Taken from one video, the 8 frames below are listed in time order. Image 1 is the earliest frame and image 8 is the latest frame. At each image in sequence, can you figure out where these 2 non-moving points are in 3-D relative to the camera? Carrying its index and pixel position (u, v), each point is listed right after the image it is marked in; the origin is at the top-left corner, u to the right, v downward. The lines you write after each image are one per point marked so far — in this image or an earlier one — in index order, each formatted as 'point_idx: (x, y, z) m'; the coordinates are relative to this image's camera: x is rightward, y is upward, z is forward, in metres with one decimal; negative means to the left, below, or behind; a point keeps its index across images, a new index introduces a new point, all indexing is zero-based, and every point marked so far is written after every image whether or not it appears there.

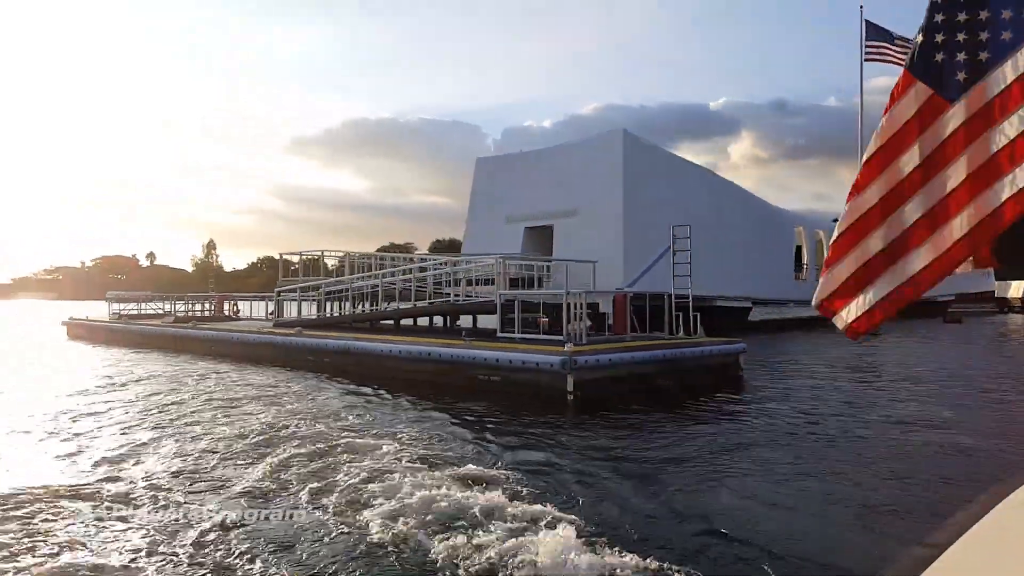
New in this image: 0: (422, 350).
0: (-1.1, -0.7, +7.9) m
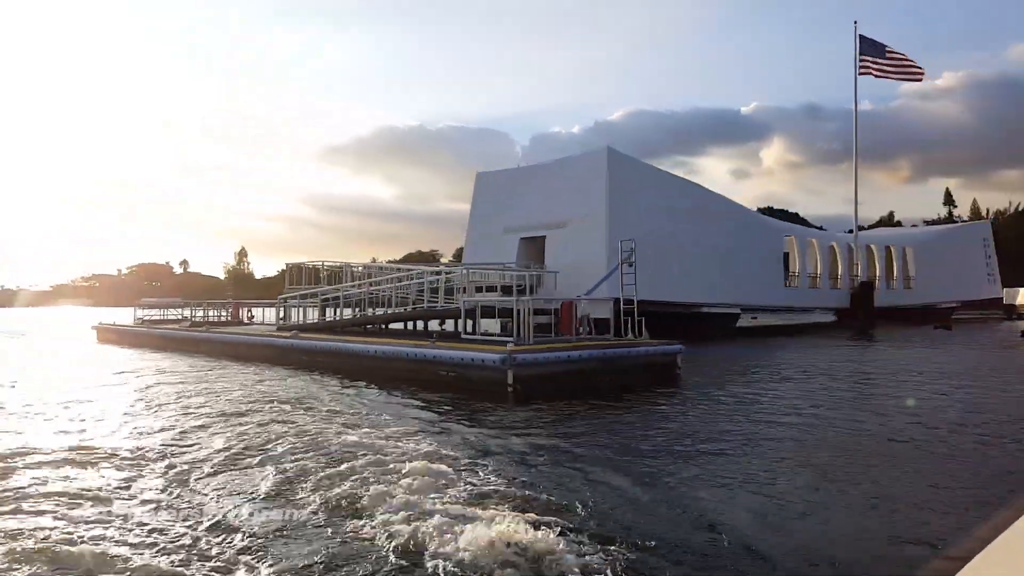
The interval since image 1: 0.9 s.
0: (-1.6, -0.8, +8.9) m
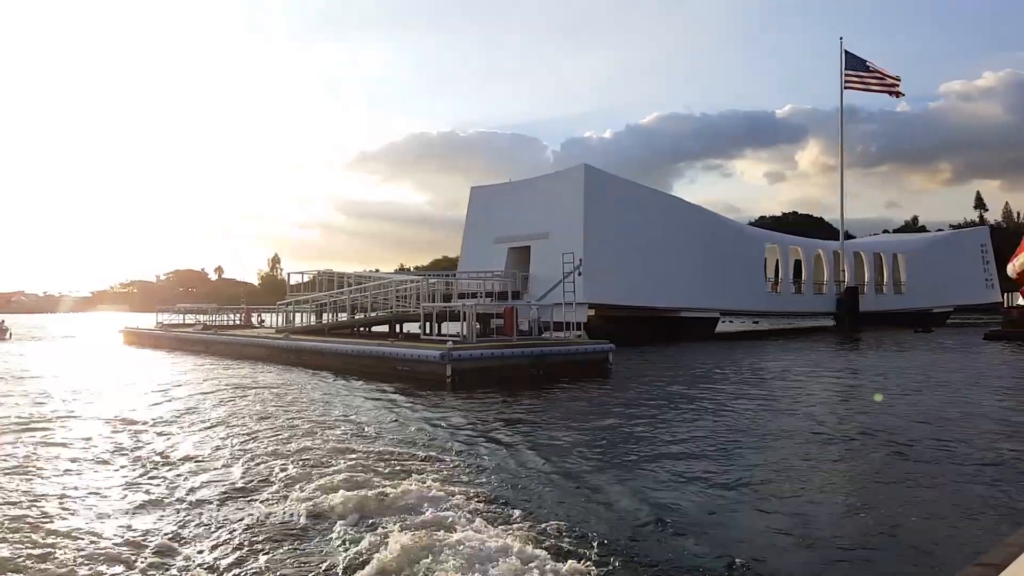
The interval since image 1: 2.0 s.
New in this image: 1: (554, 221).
0: (-2.2, -0.9, +10.3) m
1: (+1.1, +1.7, +18.0) m
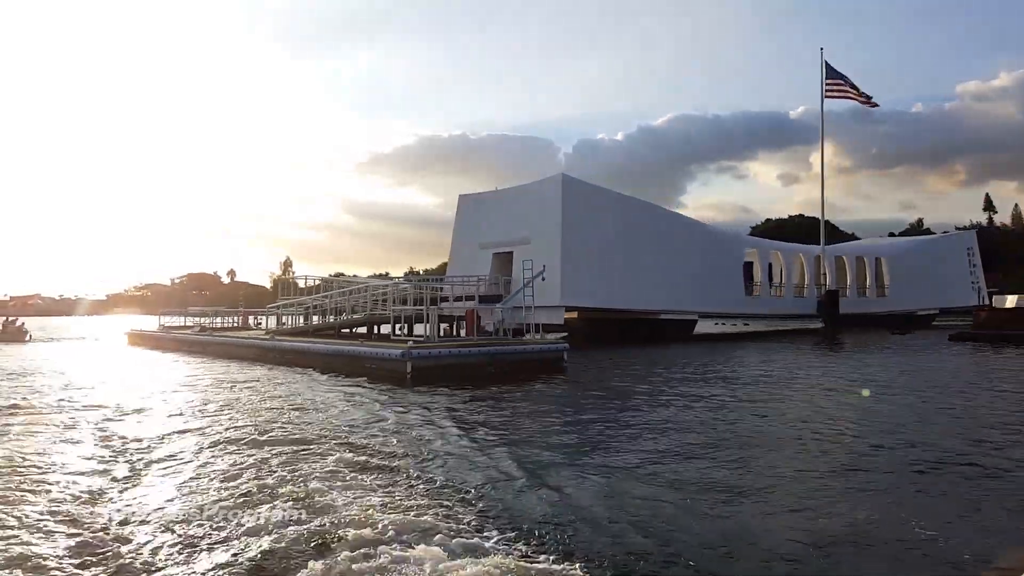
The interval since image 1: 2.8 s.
0: (-2.8, -1.0, +11.1) m
1: (+0.6, +1.6, +18.9) m
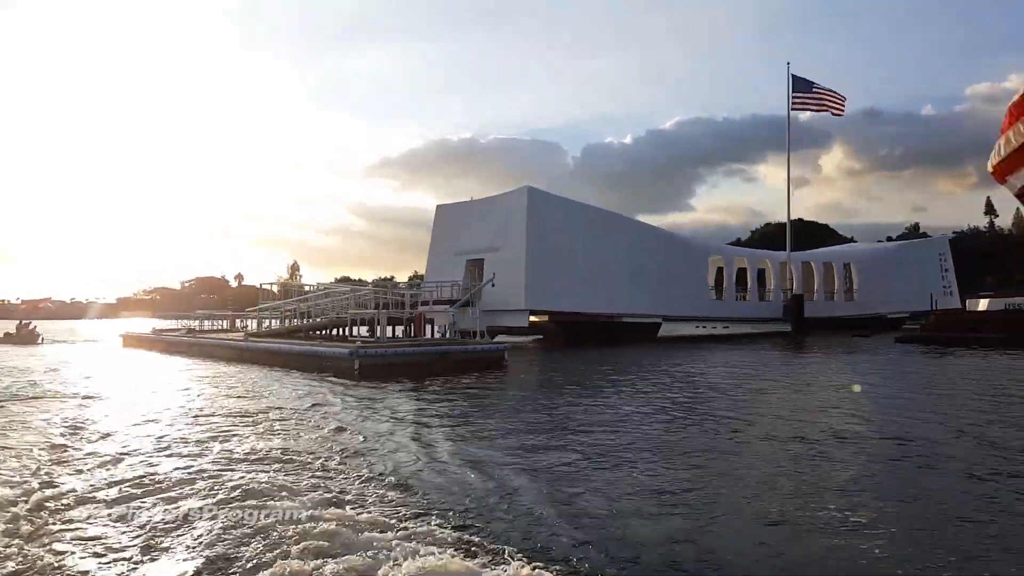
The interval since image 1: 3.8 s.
0: (-3.8, -1.1, +12.3) m
1: (-0.3, +1.5, +20.0) m
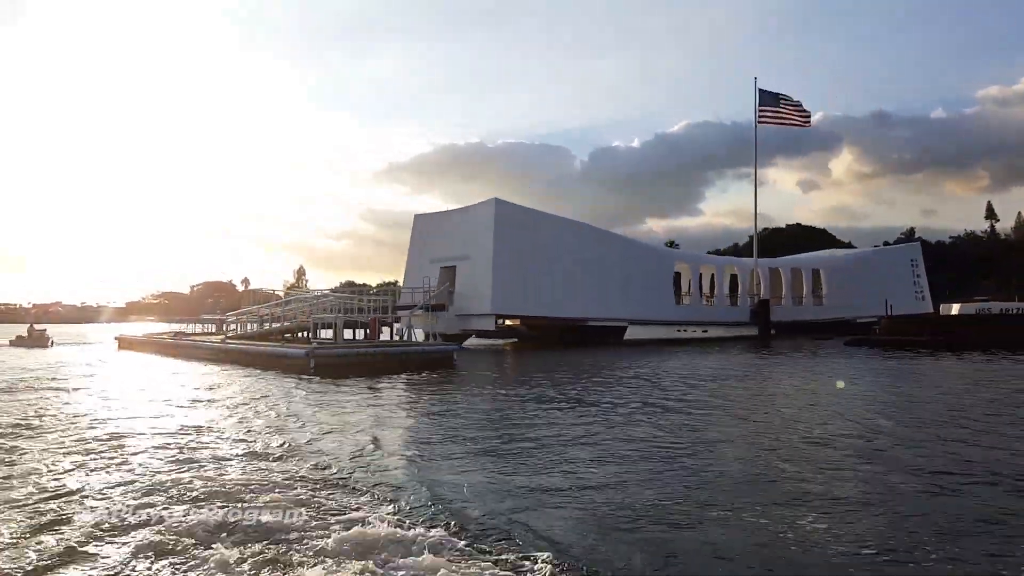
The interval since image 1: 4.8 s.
0: (-4.8, -1.2, +13.5) m
1: (-1.2, +1.3, +21.2) m
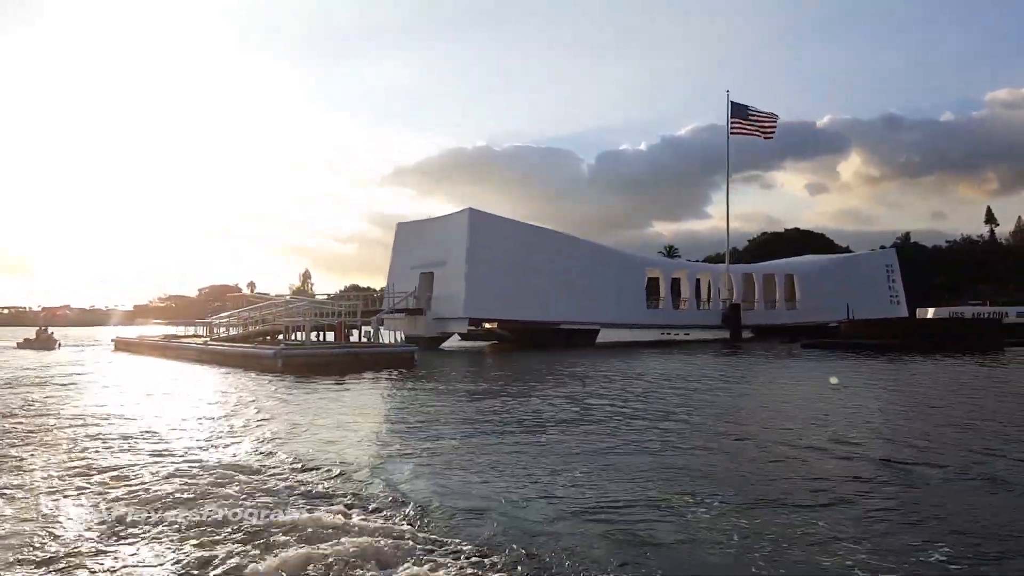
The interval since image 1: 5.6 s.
0: (-5.7, -1.4, +14.6) m
1: (-2.1, +1.2, +22.3) m
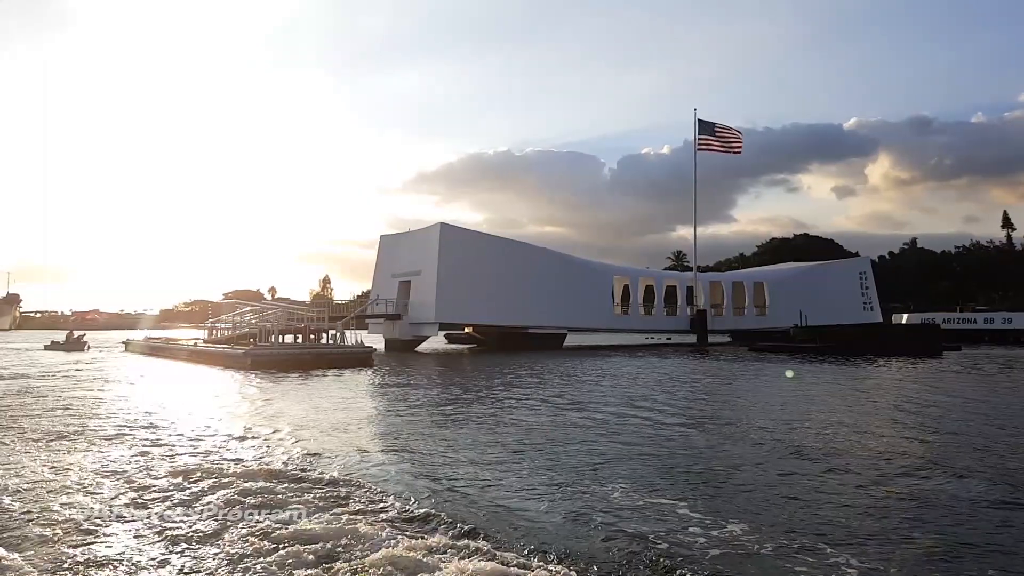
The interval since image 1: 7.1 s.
0: (-7.0, -1.6, +16.7) m
1: (-3.2, +0.9, +24.3) m
